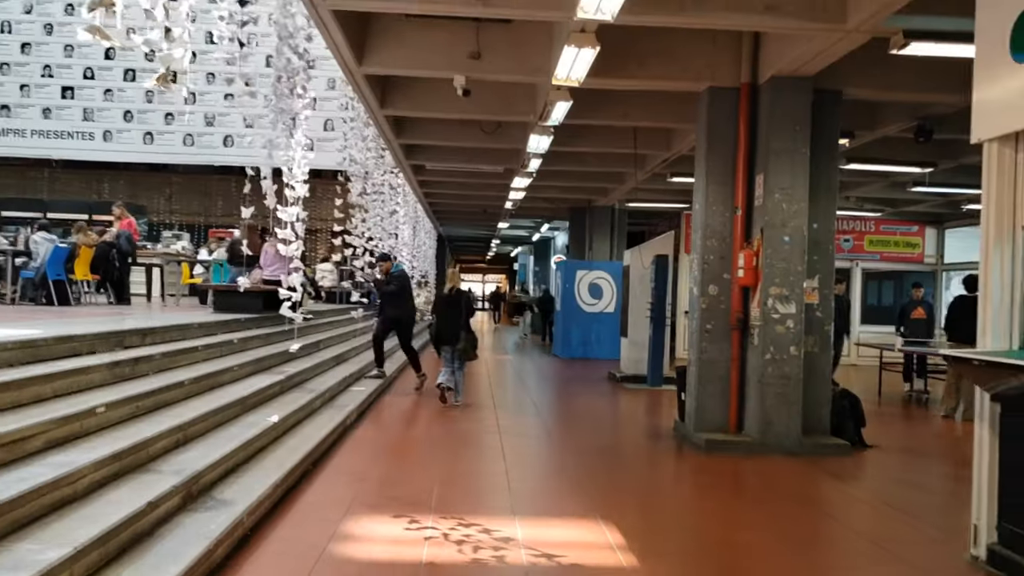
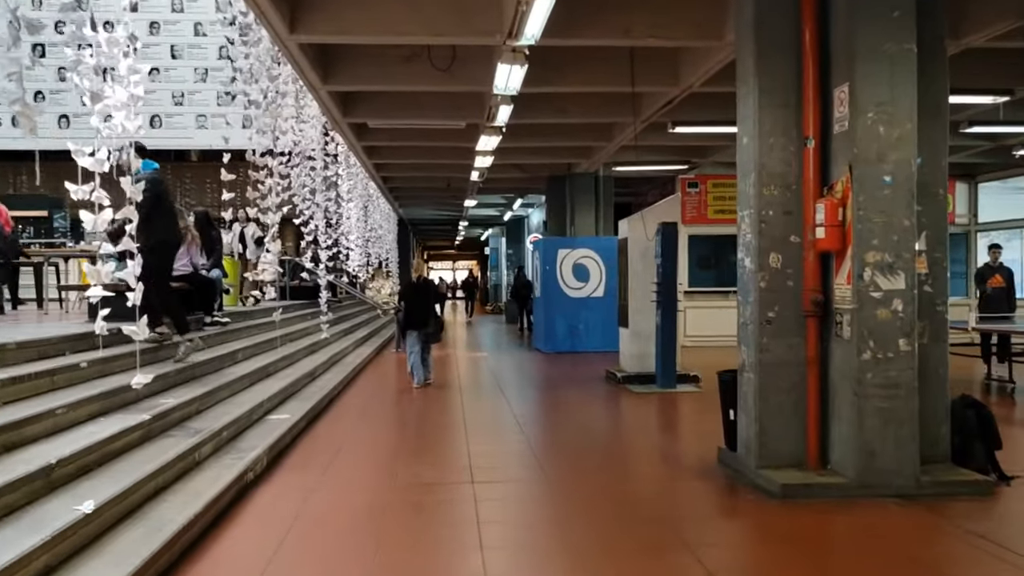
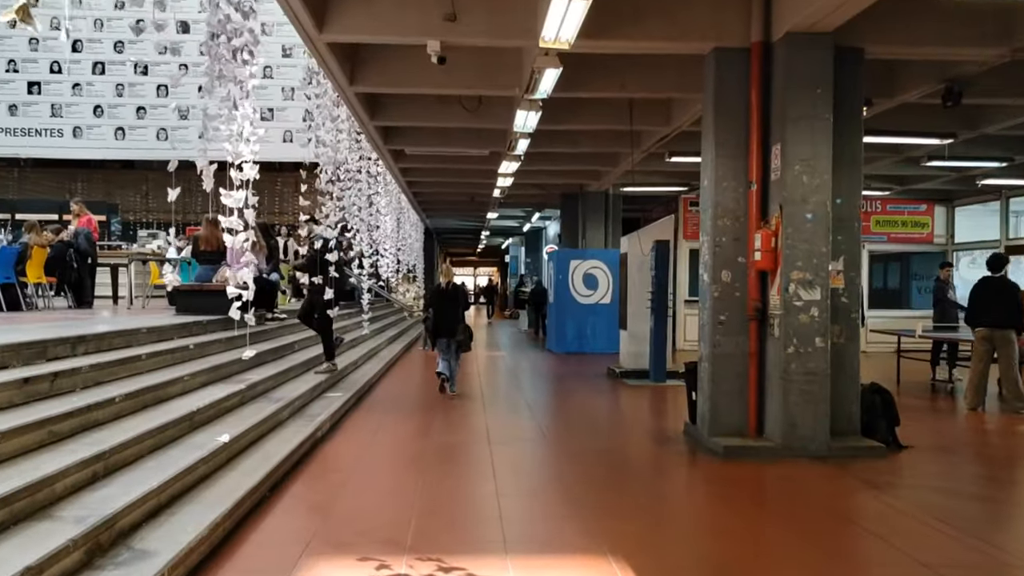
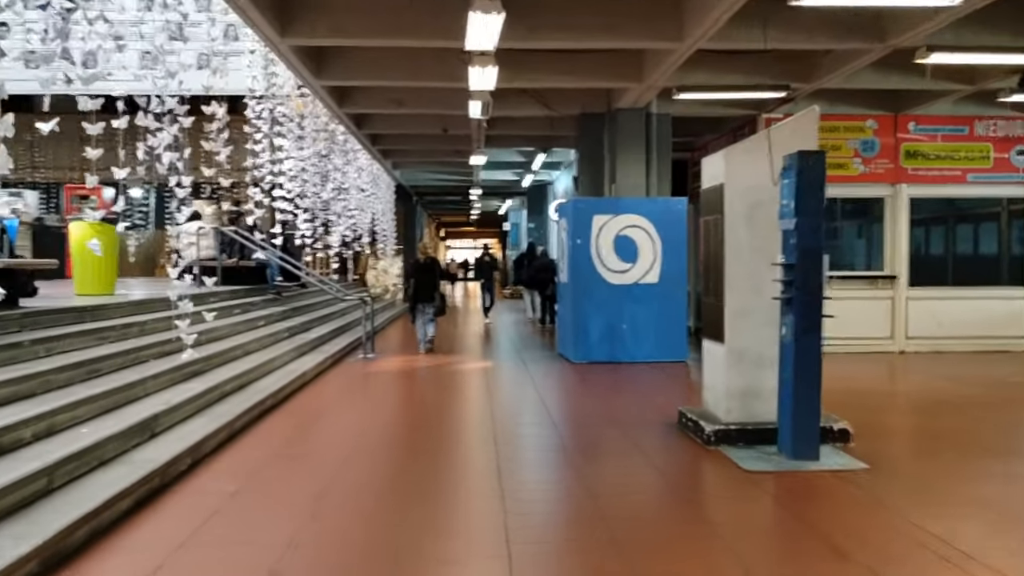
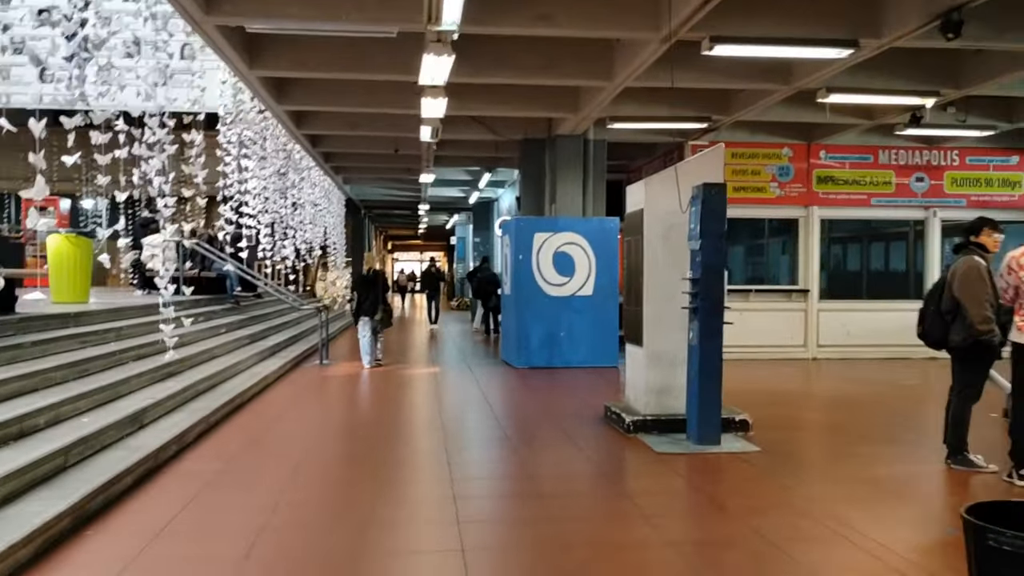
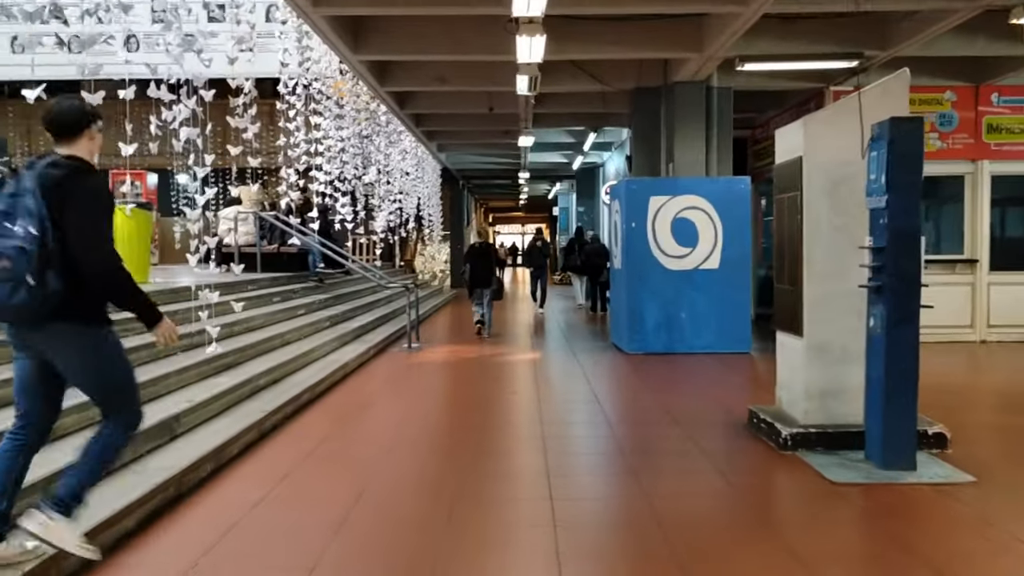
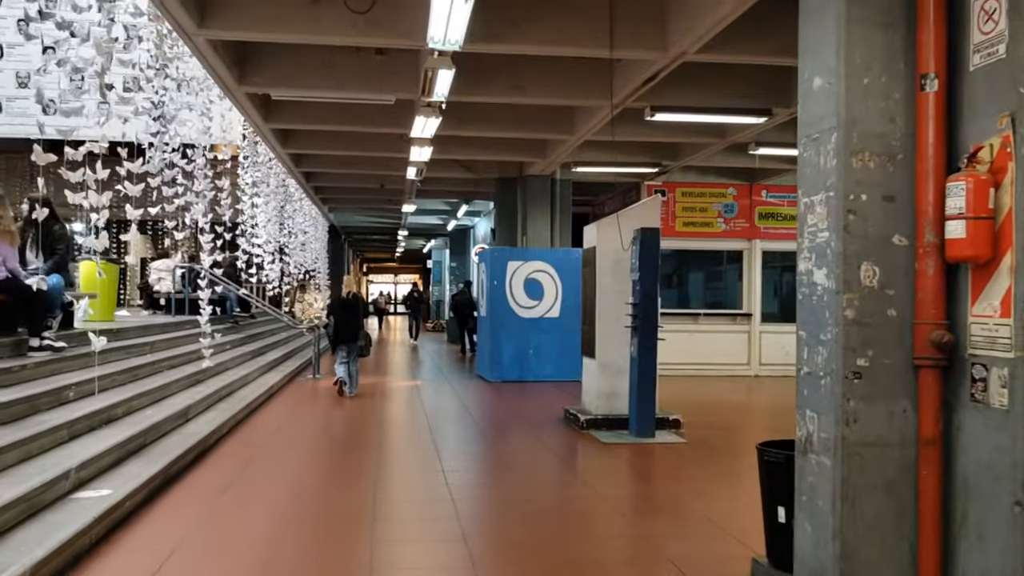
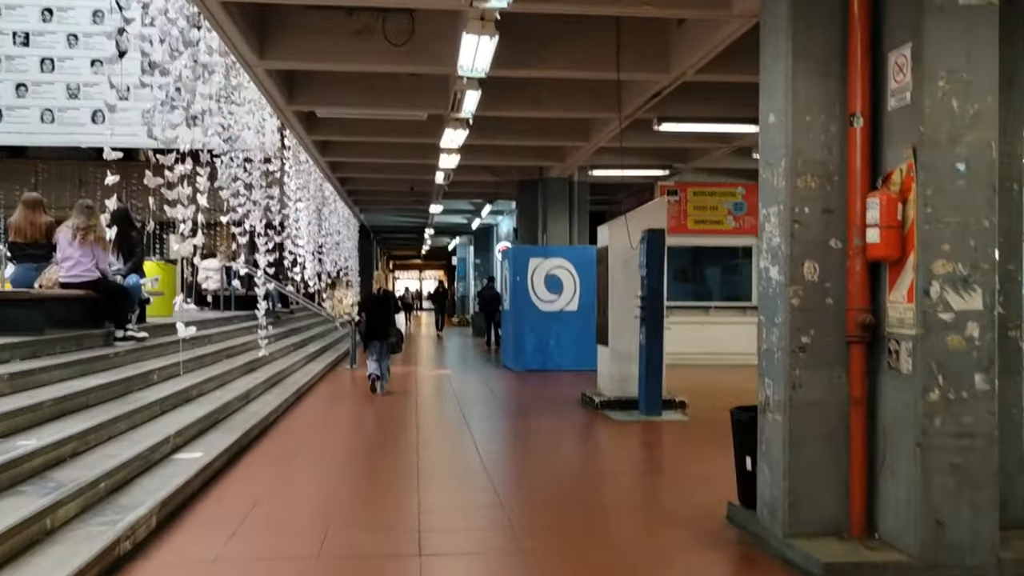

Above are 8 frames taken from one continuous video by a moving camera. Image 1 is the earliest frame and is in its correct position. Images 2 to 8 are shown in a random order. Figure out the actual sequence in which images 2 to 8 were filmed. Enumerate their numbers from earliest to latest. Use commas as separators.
3, 2, 8, 7, 5, 4, 6
